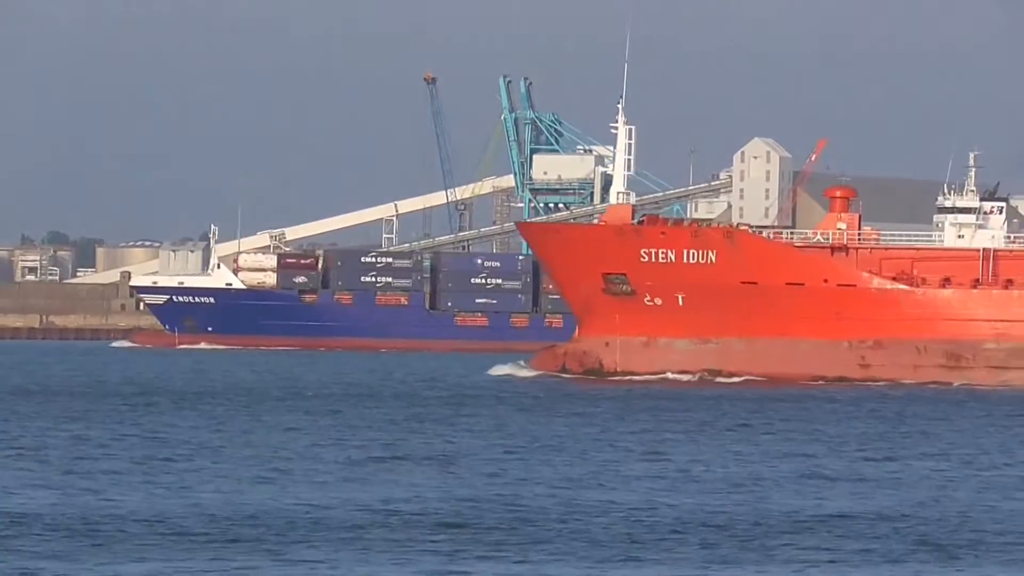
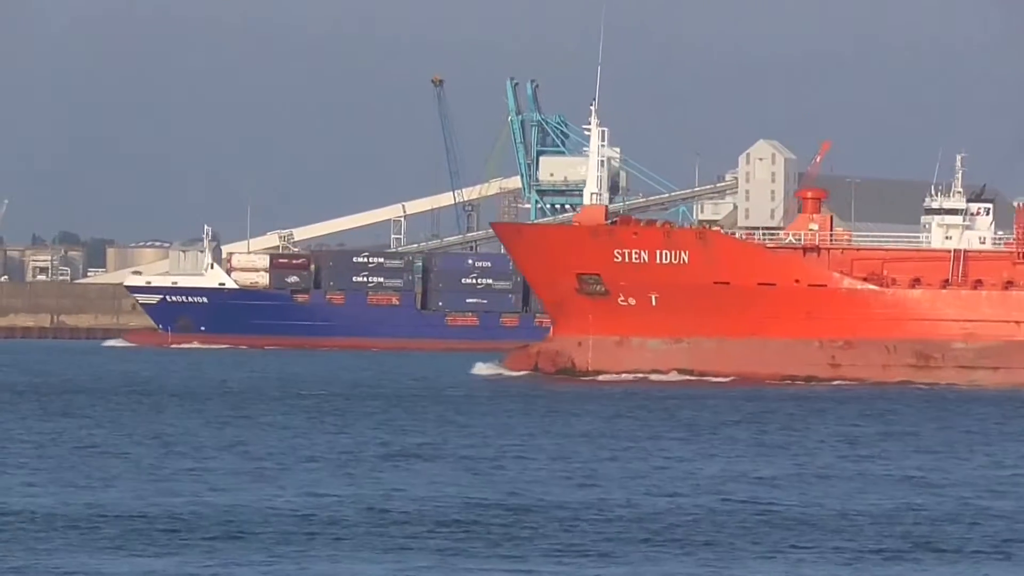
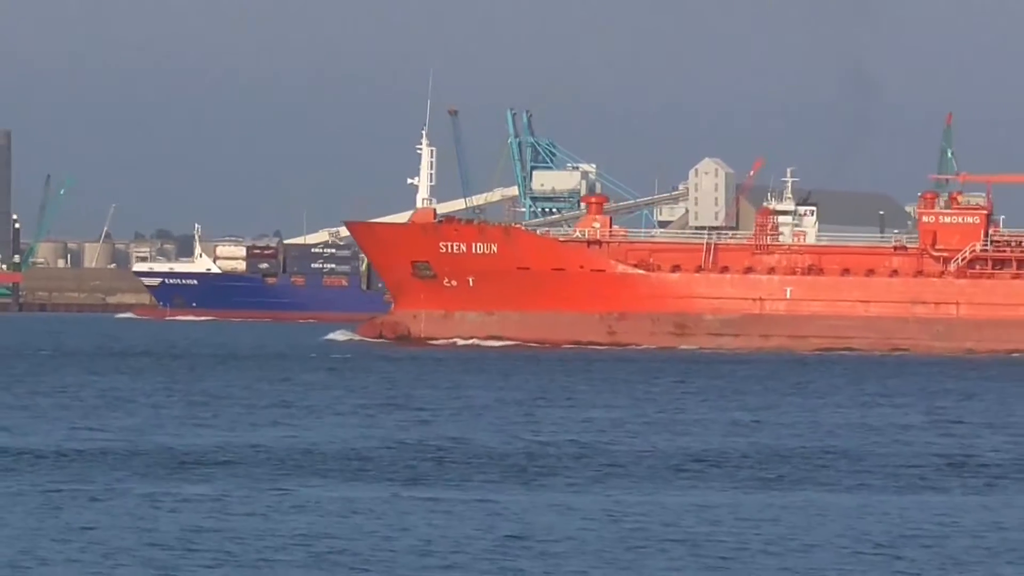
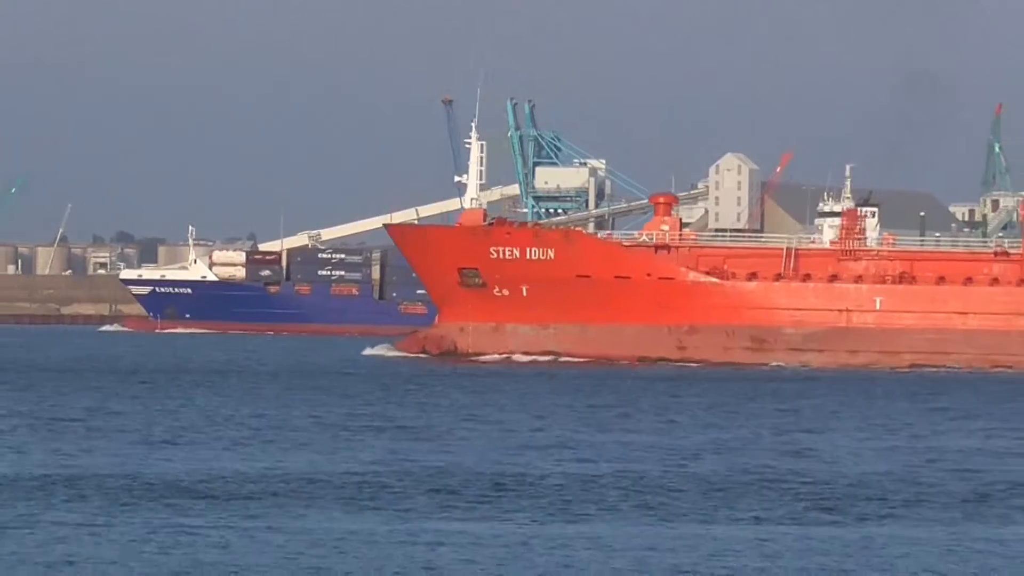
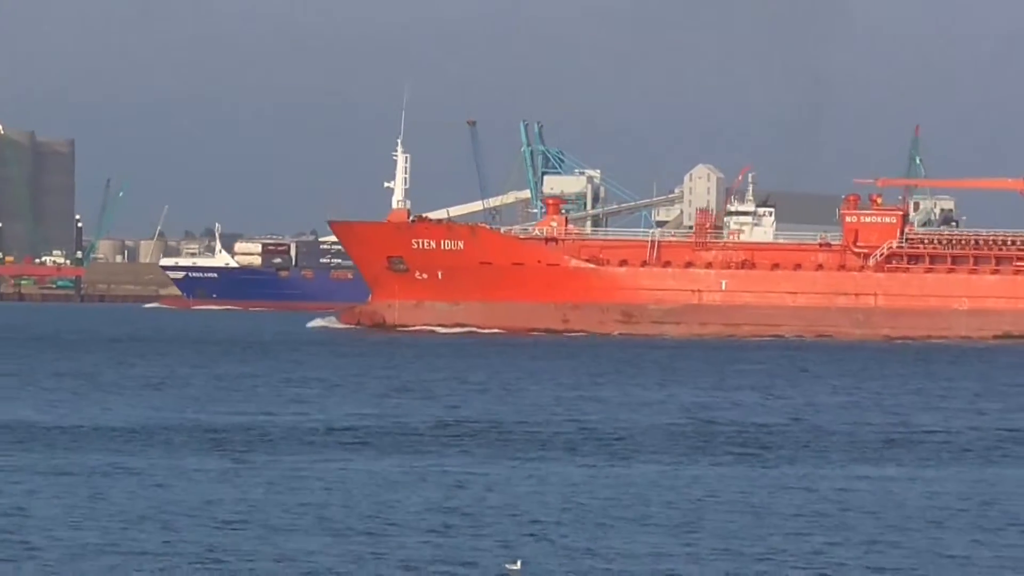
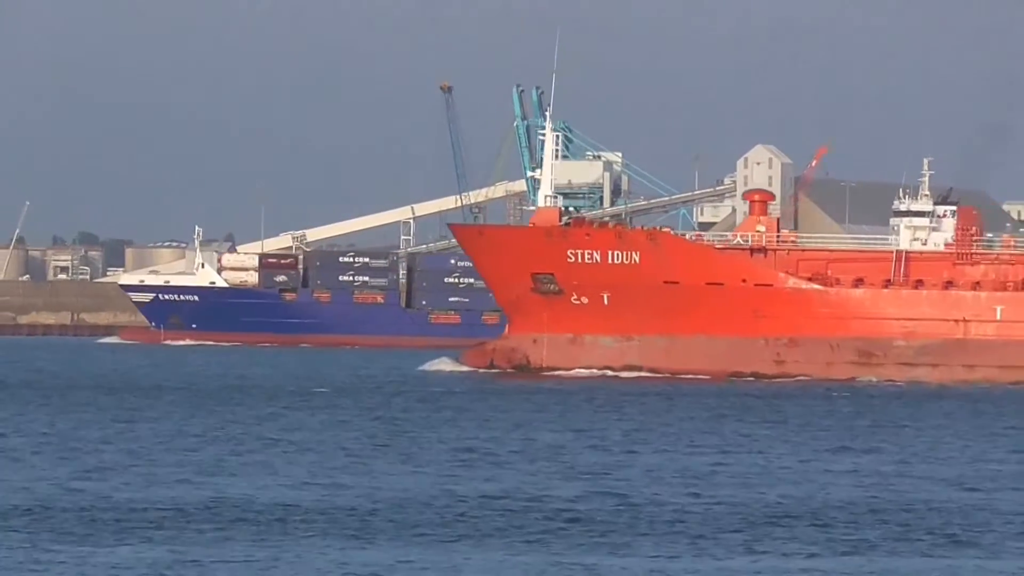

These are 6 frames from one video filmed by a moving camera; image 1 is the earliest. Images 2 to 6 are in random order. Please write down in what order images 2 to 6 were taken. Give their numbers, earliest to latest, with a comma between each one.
2, 6, 4, 3, 5
